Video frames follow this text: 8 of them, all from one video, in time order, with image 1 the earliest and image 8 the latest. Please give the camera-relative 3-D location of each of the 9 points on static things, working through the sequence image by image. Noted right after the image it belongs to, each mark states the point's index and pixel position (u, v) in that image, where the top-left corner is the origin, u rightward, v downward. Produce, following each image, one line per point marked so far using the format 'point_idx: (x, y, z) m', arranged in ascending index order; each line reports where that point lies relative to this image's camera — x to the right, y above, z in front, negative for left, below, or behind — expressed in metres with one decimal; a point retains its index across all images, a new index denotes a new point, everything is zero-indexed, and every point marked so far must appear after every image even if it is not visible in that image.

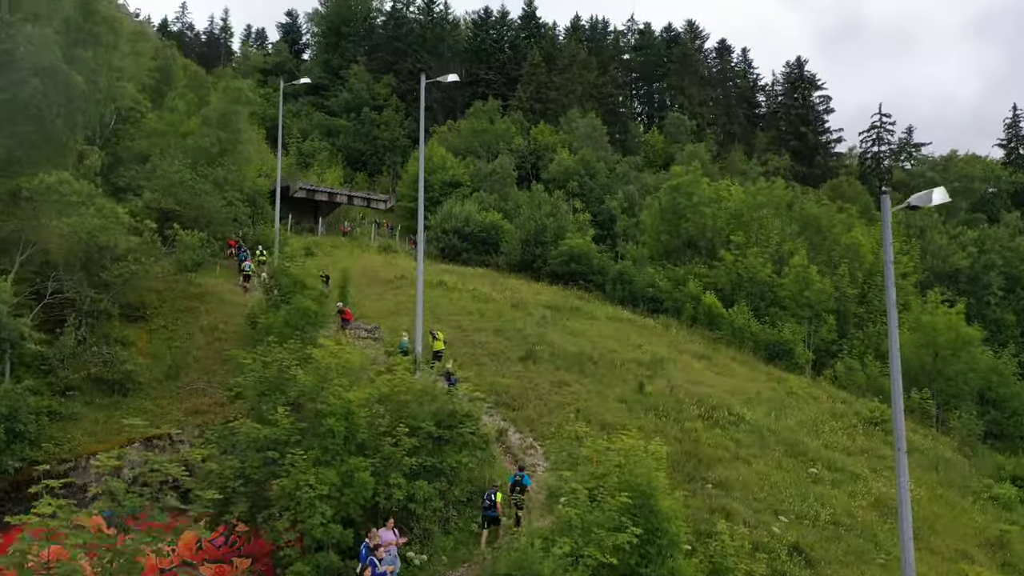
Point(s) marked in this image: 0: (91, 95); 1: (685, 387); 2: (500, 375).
0: (-9.5, +4.3, +18.4) m
1: (+4.0, -2.3, +18.7) m
2: (-0.3, -1.9, +17.9) m
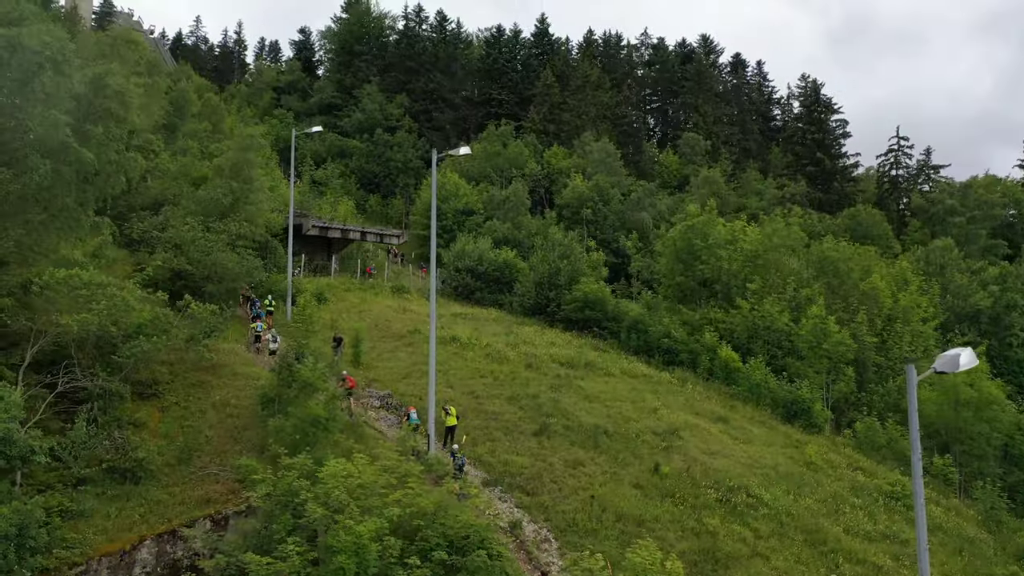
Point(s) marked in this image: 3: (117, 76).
0: (-9.2, +2.6, +18.3) m
1: (+4.3, -3.9, +18.4) m
2: (0.0, -3.5, +17.7) m
3: (-9.1, +4.9, +18.9) m
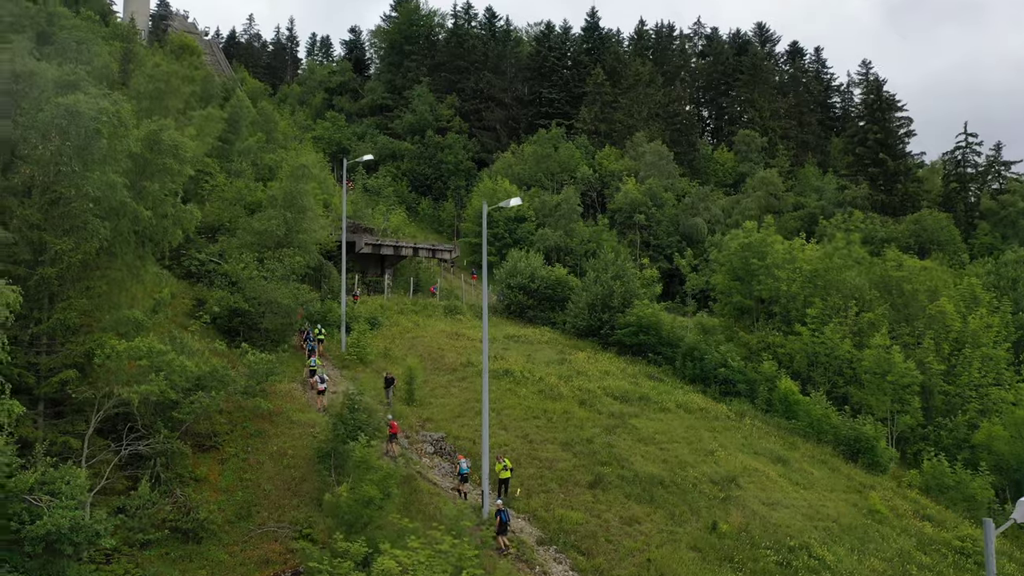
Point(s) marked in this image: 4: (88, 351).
0: (-8.0, +1.4, +18.6) m
1: (+5.5, -5.0, +18.0) m
2: (+1.2, -4.7, +17.5) m
3: (-7.9, +3.7, +19.1) m
4: (-8.0, -1.2, +15.5) m
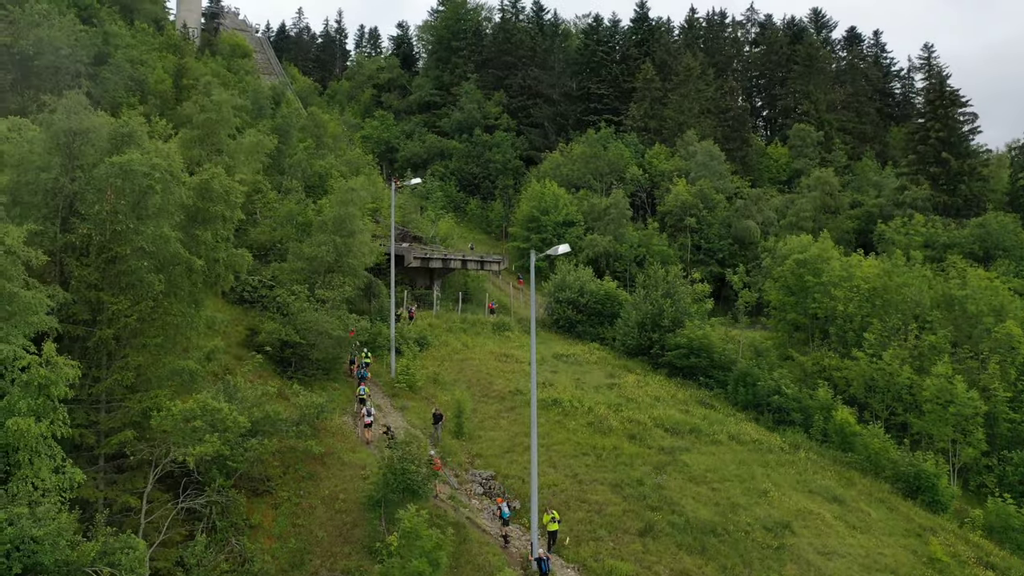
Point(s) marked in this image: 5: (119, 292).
0: (-6.9, +0.3, +18.9) m
1: (+6.5, -6.0, +17.6) m
2: (+2.3, -5.7, +17.4) m
3: (-6.8, +2.6, +19.3) m
4: (-7.0, -2.3, +15.8) m
5: (-7.8, -0.1, +16.3) m
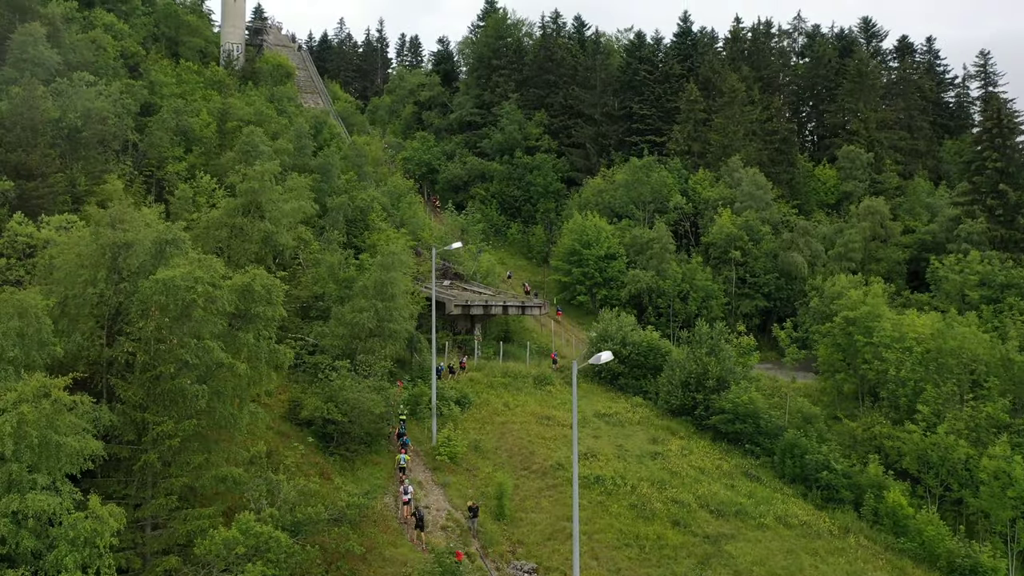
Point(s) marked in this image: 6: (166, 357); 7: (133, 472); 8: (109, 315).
0: (-6.0, -2.0, +19.0) m
1: (+7.4, -8.3, +17.1) m
2: (+3.1, -8.0, +17.1) m
3: (-5.9, +0.3, +19.4) m
4: (-6.2, -4.7, +15.9) m
5: (-7.0, -2.4, +16.5) m
6: (-7.1, -1.4, +16.7) m
7: (-7.5, -3.6, +16.2) m
8: (-8.5, -0.6, +17.2) m
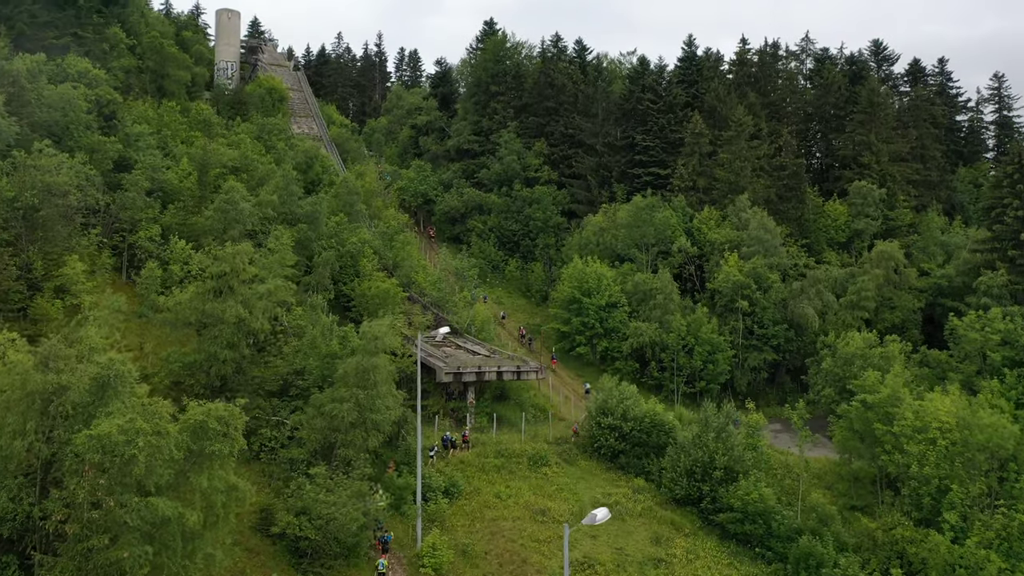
0: (-6.3, -4.8, +17.0) m
1: (+7.1, -11.1, +15.1) m
2: (+2.8, -10.8, +15.1) m
3: (-6.2, -2.5, +17.4) m
4: (-6.6, -7.5, +14.0) m
5: (-7.3, -5.3, +14.5) m
6: (-7.4, -4.2, +14.7) m
7: (-7.8, -6.4, +14.2) m
8: (-8.8, -3.4, +15.3) m
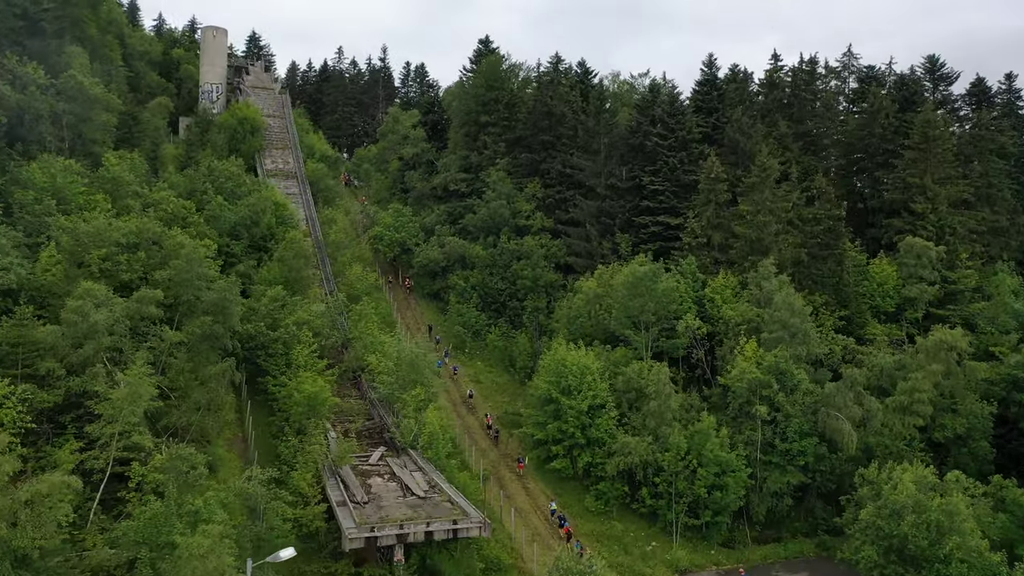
0: (-9.4, -9.3, +9.1) m
1: (+3.9, -15.5, +6.4) m
2: (-0.4, -15.2, +6.7) m
3: (-9.3, -6.9, +9.4) m
4: (-9.9, -11.9, +6.0) m
5: (-10.6, -9.7, +6.6) m
6: (-10.7, -8.7, +6.8) m
7: (-11.1, -10.9, +6.4) m
8: (-12.0, -7.8, +7.4) m
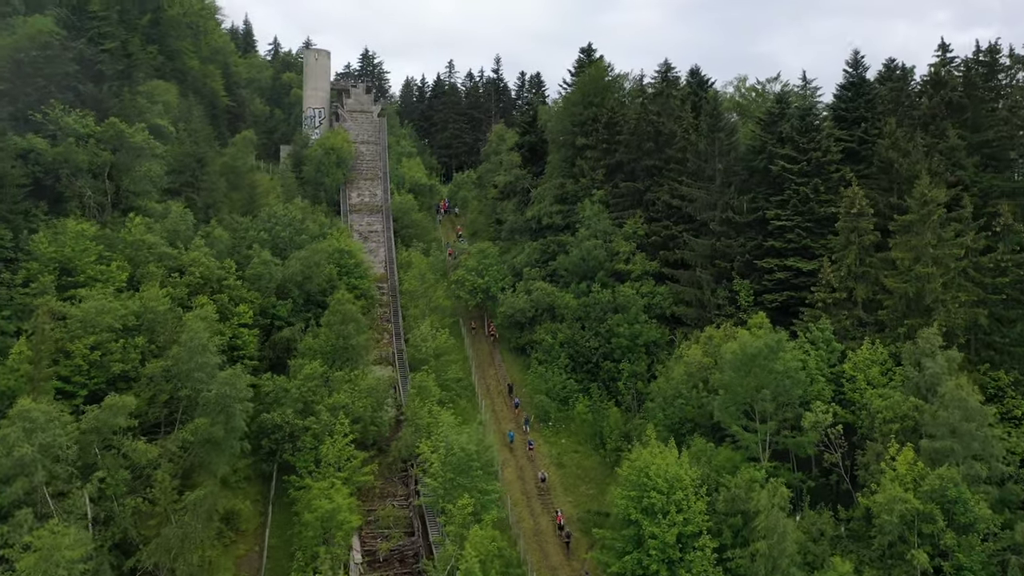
0: (-11.8, -12.5, +3.4) m
1: (+0.9, -18.7, -1.6) m
2: (-3.3, -18.4, -0.6) m
3: (-11.6, -10.2, +3.8) m
4: (-12.7, -15.2, +0.5) m
5: (-13.4, -13.0, +1.2) m
6: (-13.4, -11.9, +1.4) m
7: (-13.9, -14.2, +1.1) m
8: (-14.7, -11.1, +2.3) m
